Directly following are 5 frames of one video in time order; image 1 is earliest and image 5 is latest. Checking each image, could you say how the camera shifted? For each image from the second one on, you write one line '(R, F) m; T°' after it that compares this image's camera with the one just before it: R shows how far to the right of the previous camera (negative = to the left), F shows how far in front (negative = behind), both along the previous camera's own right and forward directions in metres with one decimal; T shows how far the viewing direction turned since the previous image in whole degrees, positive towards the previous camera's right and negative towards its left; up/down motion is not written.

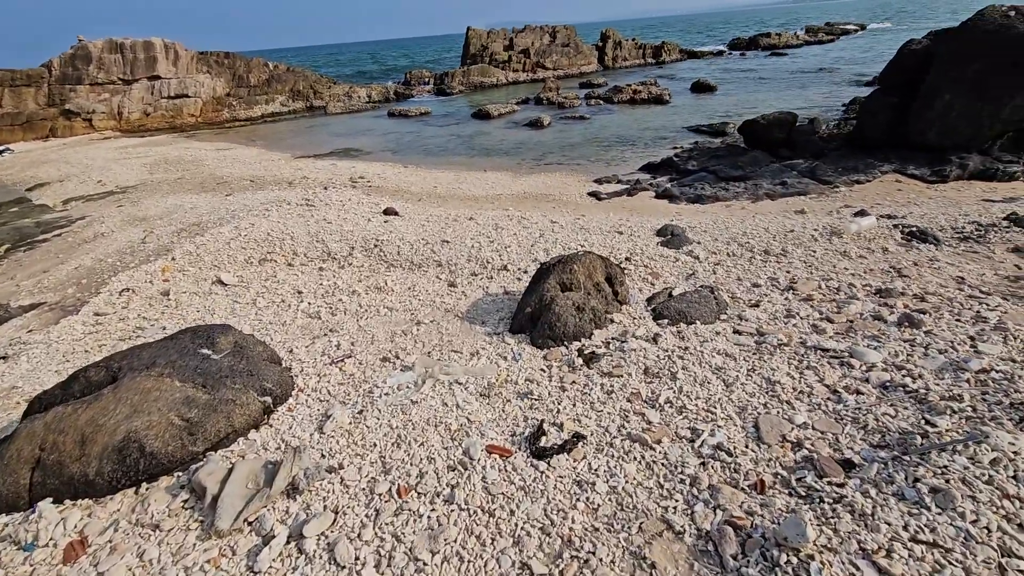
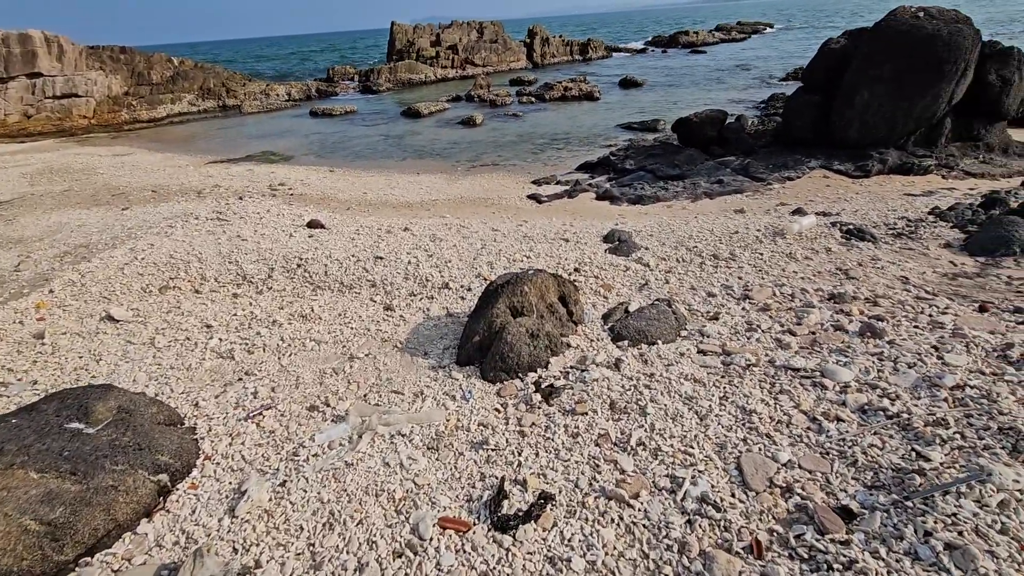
(-0.1, +0.8) m; +7°
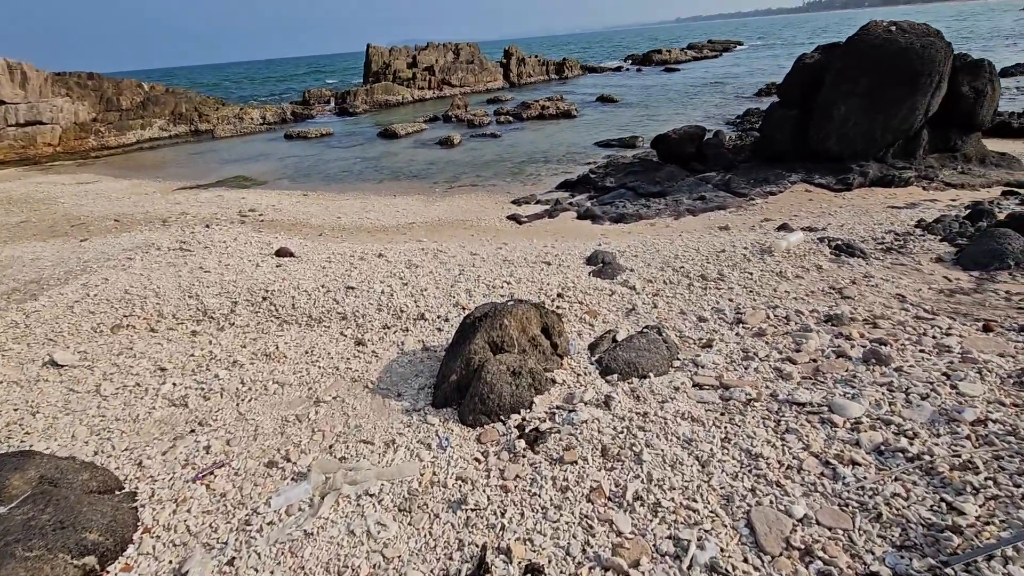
(+0.1, +0.5) m; +2°
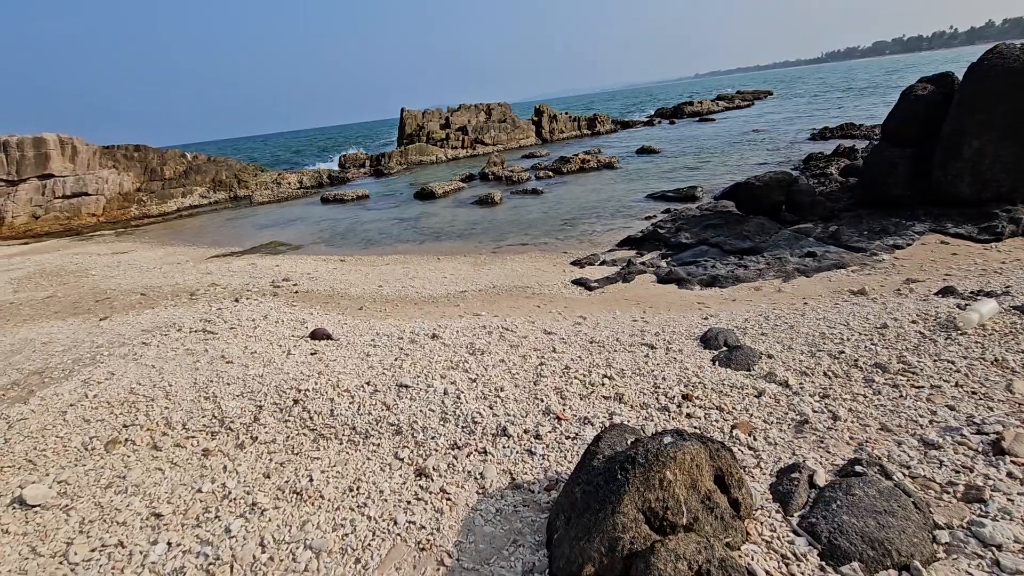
(-1.0, +2.1) m; -3°
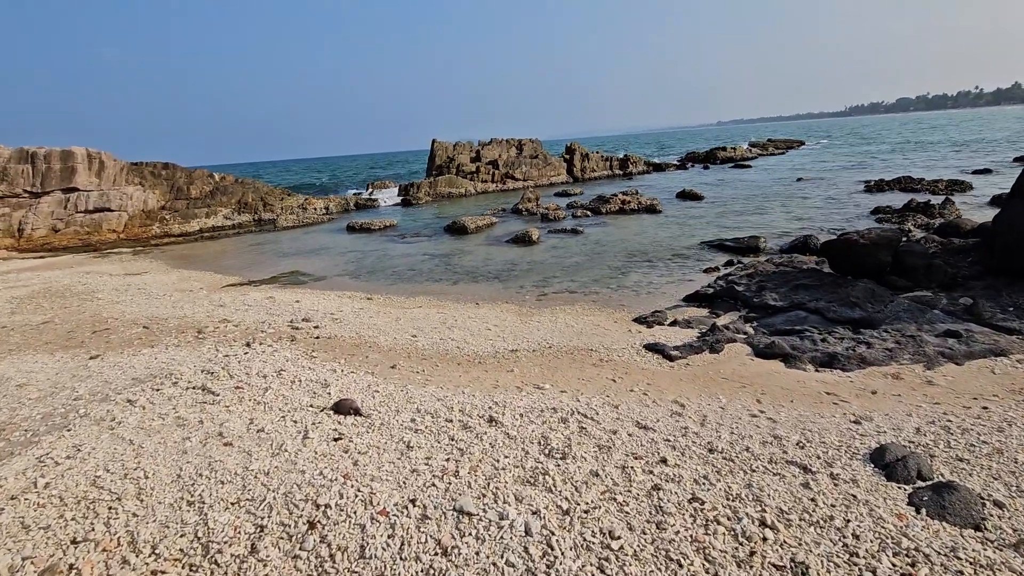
(-1.1, +2.1) m; -2°
